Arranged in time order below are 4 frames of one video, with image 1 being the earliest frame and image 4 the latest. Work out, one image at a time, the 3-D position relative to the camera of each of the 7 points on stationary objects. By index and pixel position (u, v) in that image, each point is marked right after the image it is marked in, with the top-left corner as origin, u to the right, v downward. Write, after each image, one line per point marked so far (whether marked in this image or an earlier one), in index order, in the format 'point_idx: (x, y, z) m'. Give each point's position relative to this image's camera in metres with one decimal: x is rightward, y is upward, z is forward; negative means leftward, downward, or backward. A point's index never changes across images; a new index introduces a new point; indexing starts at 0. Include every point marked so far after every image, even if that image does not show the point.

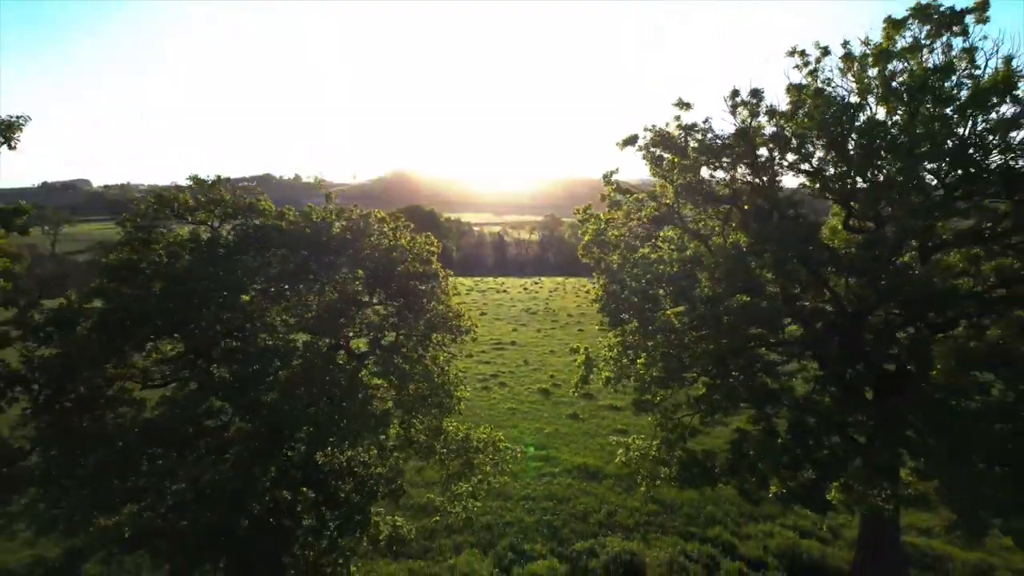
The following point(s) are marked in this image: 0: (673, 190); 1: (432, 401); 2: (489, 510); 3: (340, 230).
0: (+1.5, +0.9, +10.9) m
1: (-0.7, -0.9, +9.6) m
2: (-0.2, -2.5, +13.4) m
3: (-1.4, +0.4, +9.1) m
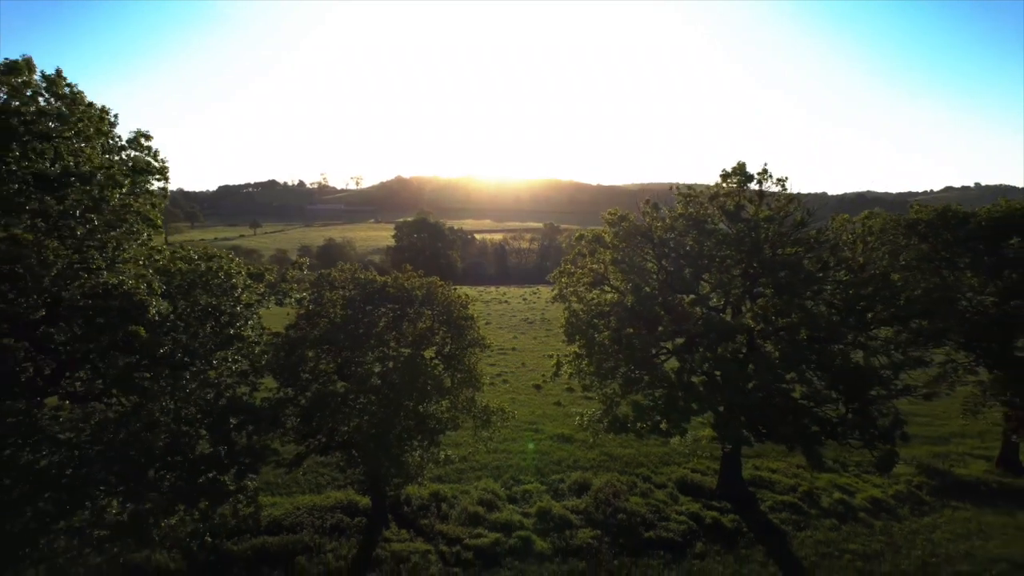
0: (+1.5, +0.4, +18.9) m
1: (-0.7, -1.4, +17.6) m
2: (-0.2, -3.1, +21.4) m
3: (-1.3, -0.1, +17.1) m
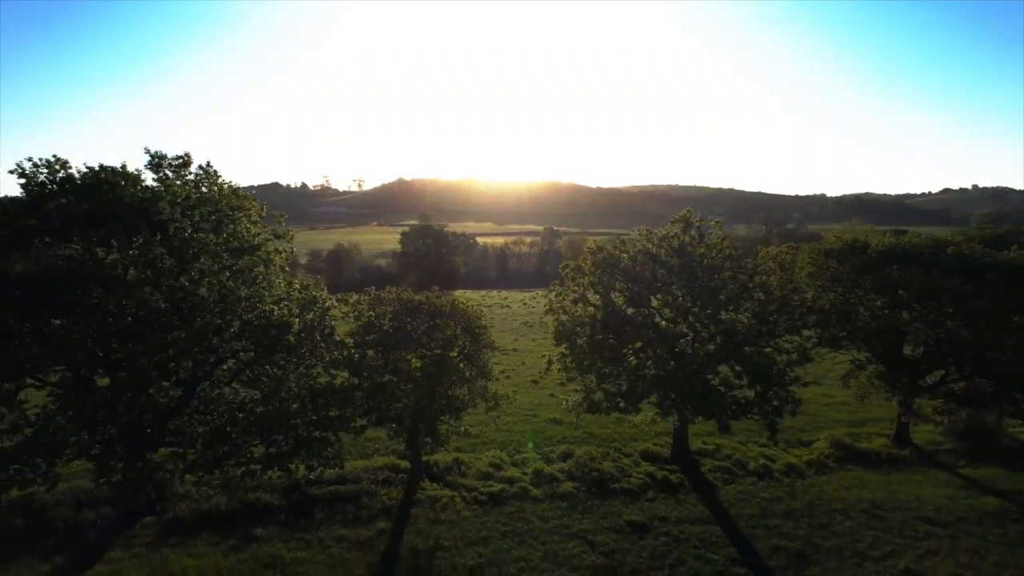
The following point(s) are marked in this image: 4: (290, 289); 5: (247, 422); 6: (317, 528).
0: (+1.6, +0.1, +25.0) m
1: (-0.6, -1.8, +23.7) m
2: (-0.2, -3.4, +27.5) m
3: (-1.3, -0.4, +23.2) m
4: (-3.6, 0.0, +19.5) m
5: (-3.9, -2.0, +17.7) m
6: (-3.2, -3.9, +19.4) m
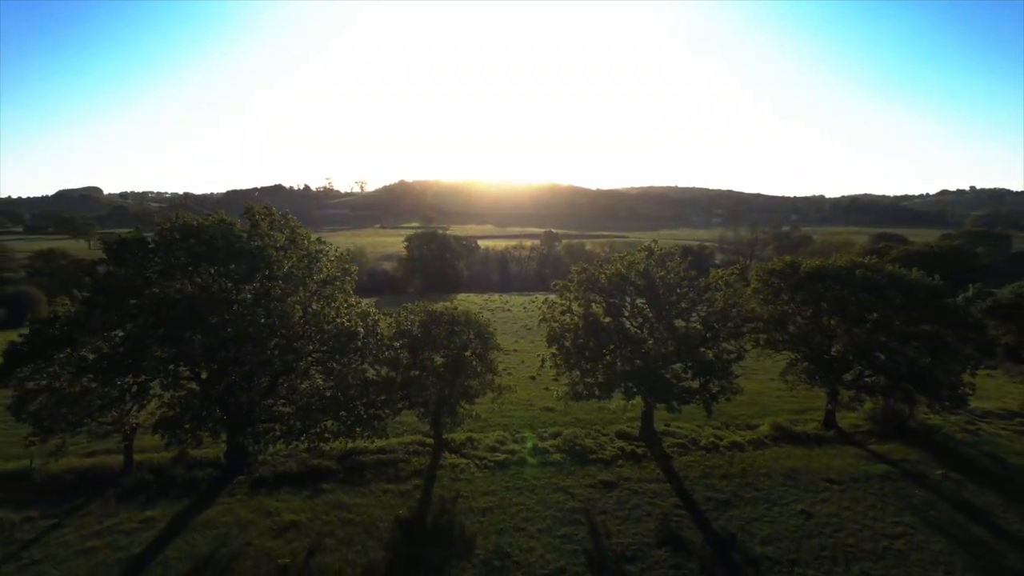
0: (+1.6, -0.3, +31.5) m
1: (-0.6, -2.1, +30.2) m
2: (-0.2, -3.8, +34.0) m
3: (-1.3, -0.8, +29.7) m
4: (-3.6, -0.3, +26.0) m
5: (-3.9, -2.4, +24.2) m
6: (-3.2, -4.3, +25.8) m
